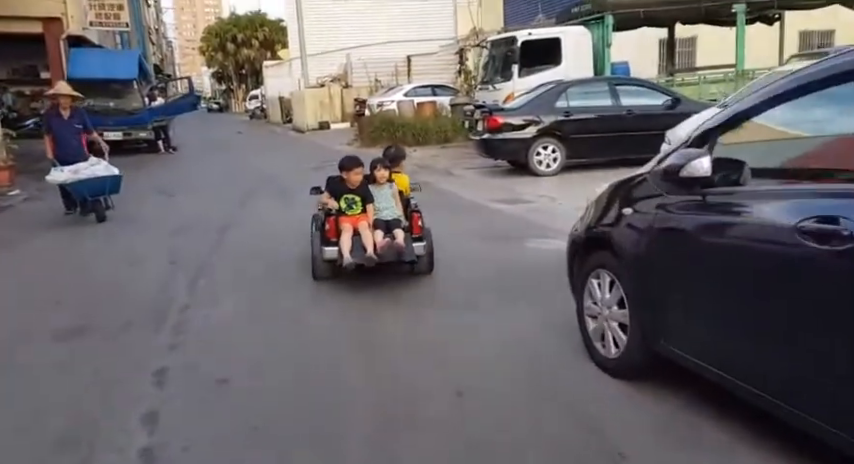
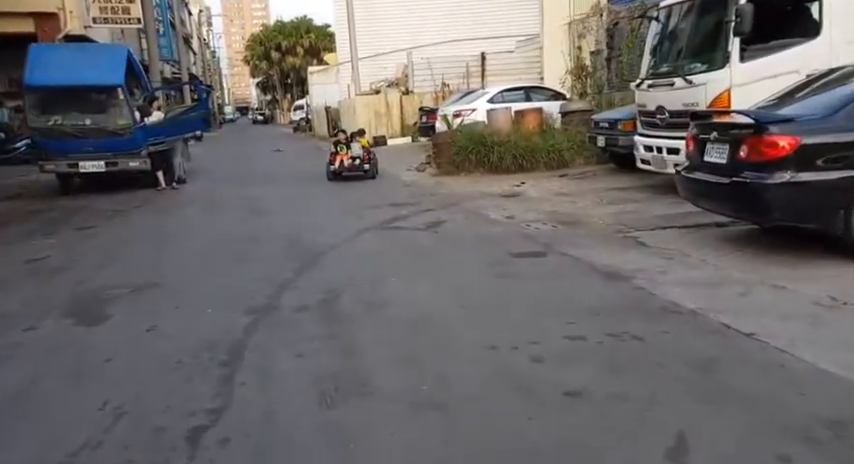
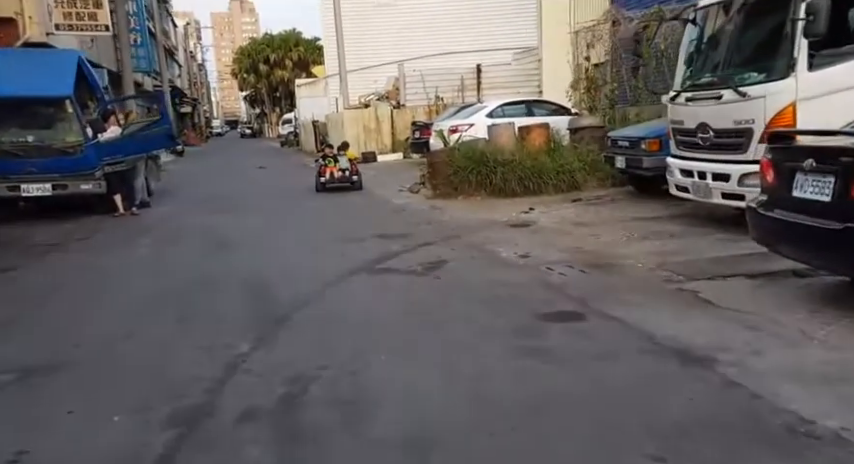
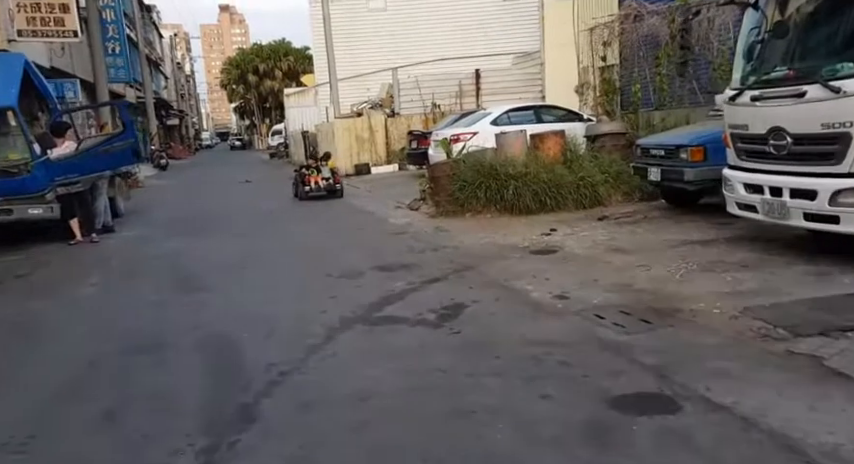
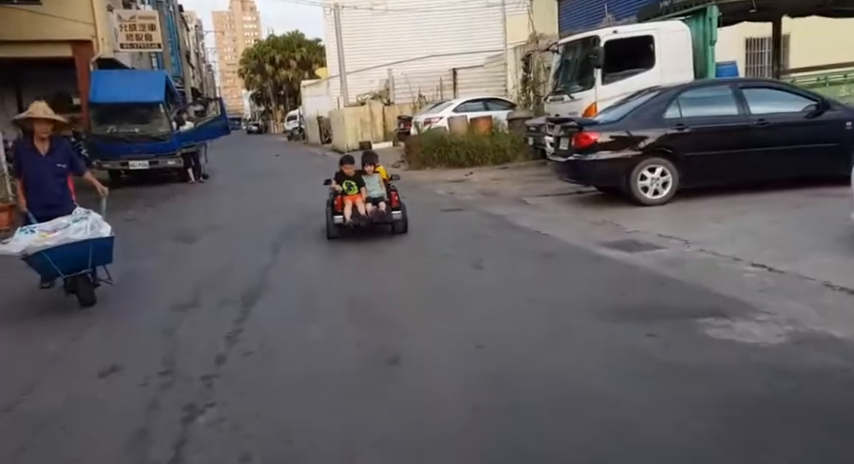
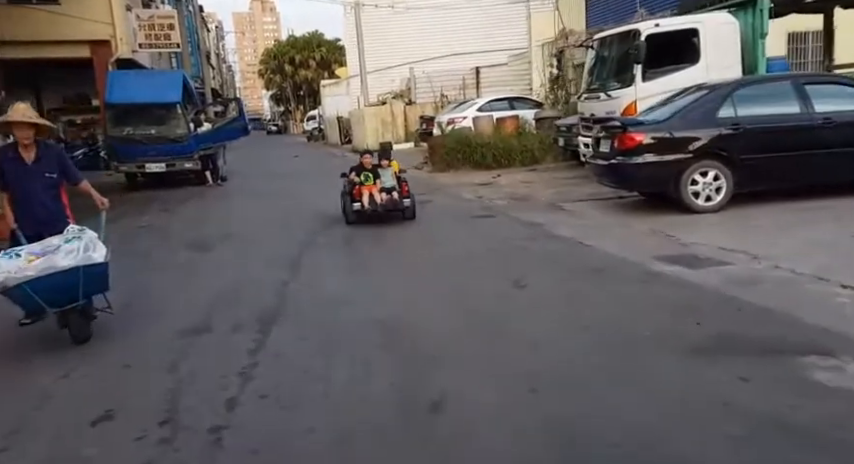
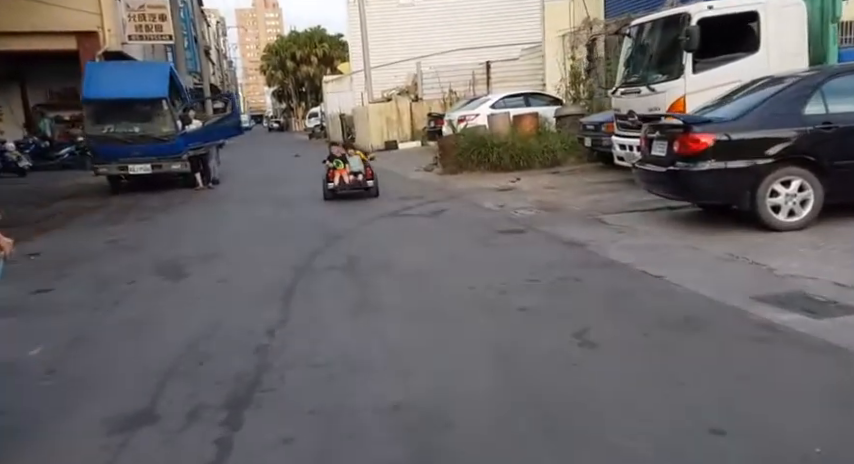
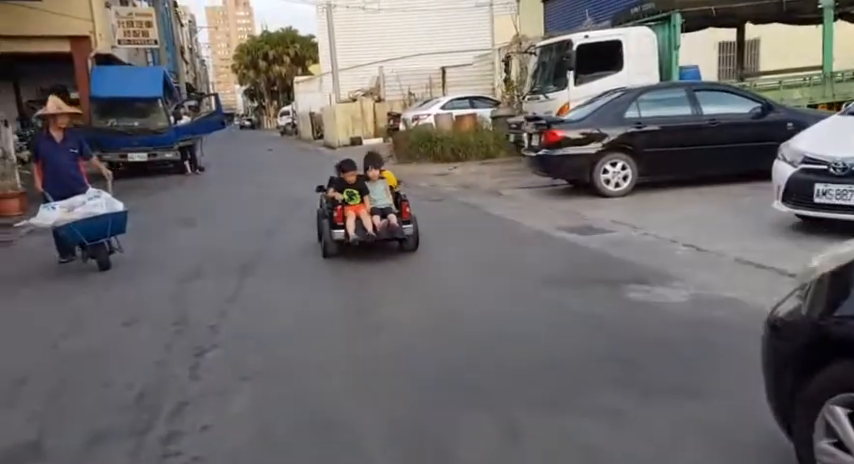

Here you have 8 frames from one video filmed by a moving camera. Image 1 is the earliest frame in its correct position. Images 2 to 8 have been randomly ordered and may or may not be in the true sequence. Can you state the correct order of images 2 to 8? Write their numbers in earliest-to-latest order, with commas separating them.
8, 5, 6, 7, 2, 3, 4
